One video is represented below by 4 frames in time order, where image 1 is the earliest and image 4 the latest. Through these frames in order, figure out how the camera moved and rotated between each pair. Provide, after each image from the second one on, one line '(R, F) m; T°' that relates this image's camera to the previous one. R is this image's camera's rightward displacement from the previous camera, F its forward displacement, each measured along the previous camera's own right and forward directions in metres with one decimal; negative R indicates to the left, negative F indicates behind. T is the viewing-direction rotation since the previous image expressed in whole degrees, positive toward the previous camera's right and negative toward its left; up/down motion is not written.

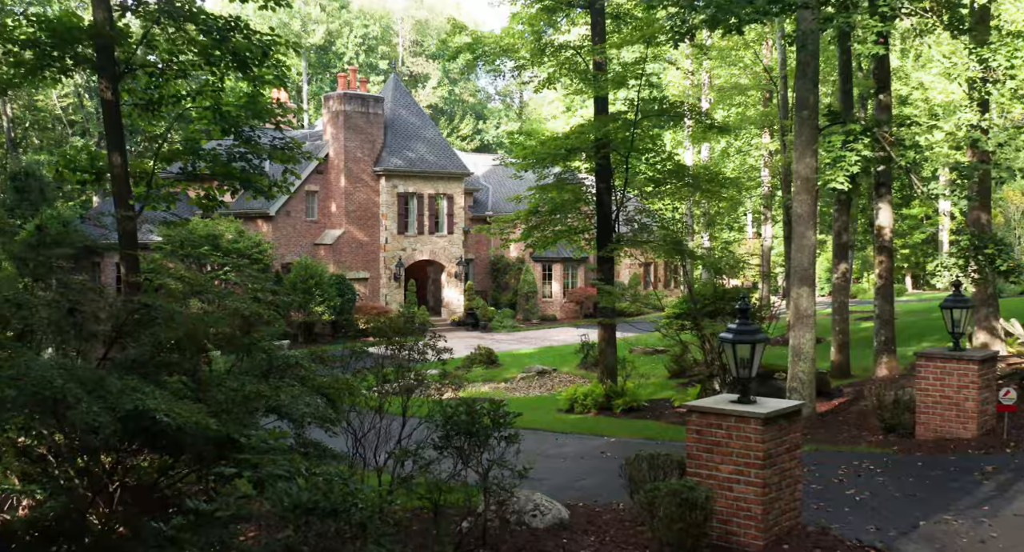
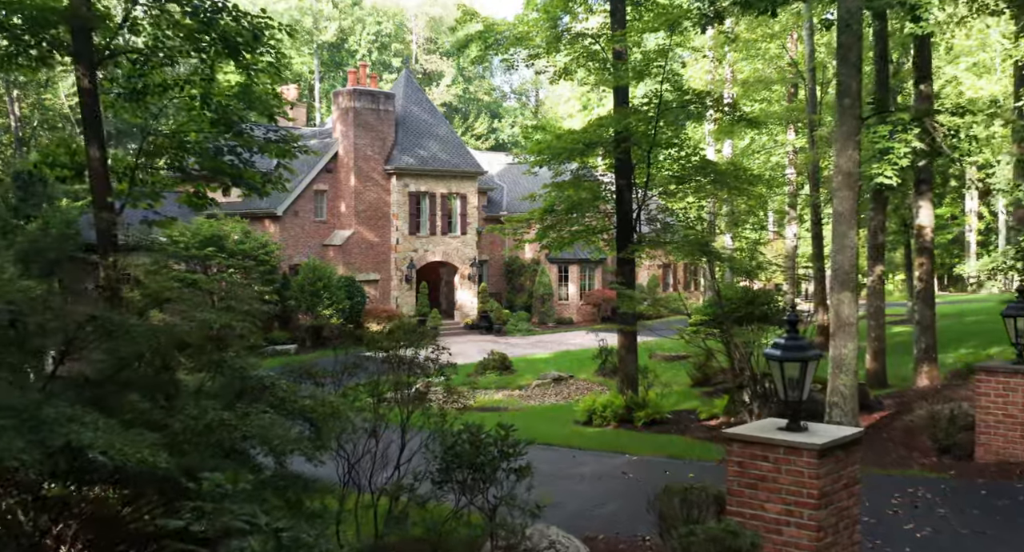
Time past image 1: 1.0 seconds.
(0.0, +1.2) m; -1°
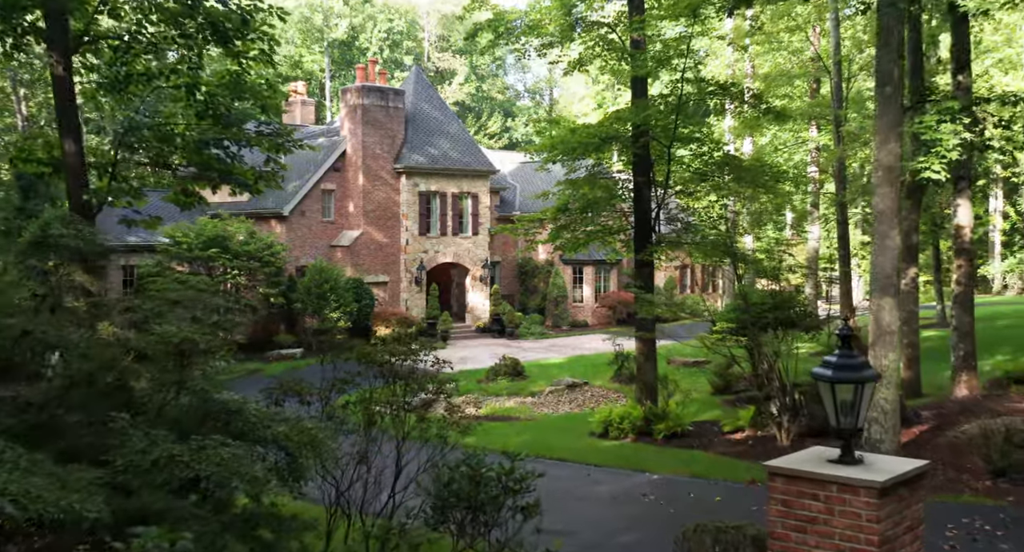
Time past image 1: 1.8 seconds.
(0.0, +1.0) m; -1°
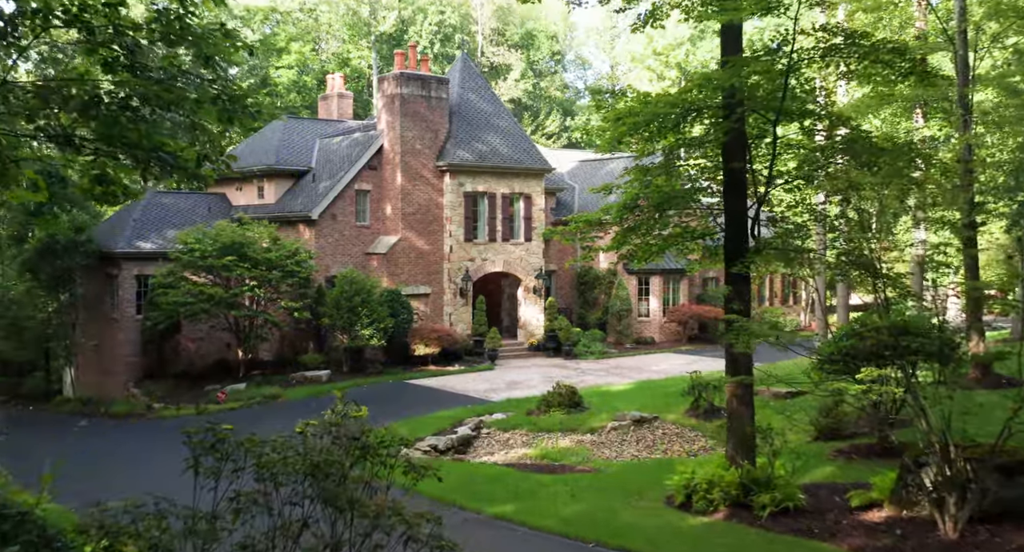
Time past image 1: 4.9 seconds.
(+0.1, +3.9) m; -3°
